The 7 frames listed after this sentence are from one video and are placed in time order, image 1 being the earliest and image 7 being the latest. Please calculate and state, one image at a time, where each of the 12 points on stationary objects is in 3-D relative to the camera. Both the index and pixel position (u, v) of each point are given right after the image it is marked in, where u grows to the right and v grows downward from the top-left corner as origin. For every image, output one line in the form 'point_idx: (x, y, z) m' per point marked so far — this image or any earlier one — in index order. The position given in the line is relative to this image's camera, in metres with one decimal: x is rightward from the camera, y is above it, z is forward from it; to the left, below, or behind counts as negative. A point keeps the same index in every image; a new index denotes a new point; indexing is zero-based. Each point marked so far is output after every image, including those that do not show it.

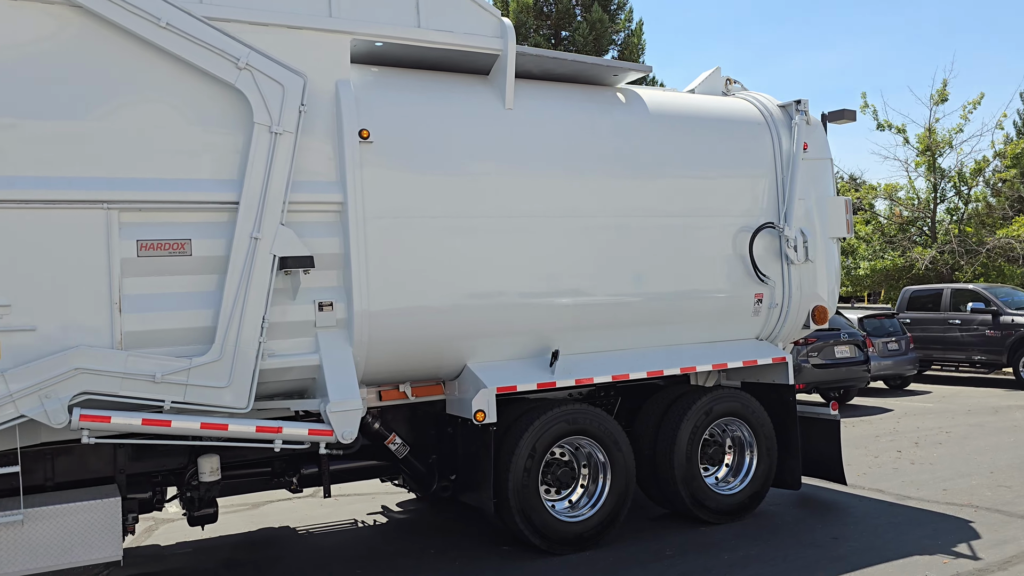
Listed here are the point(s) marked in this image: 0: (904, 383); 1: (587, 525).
0: (+7.1, -1.7, +15.3) m
1: (+0.5, -1.6, +5.7) m
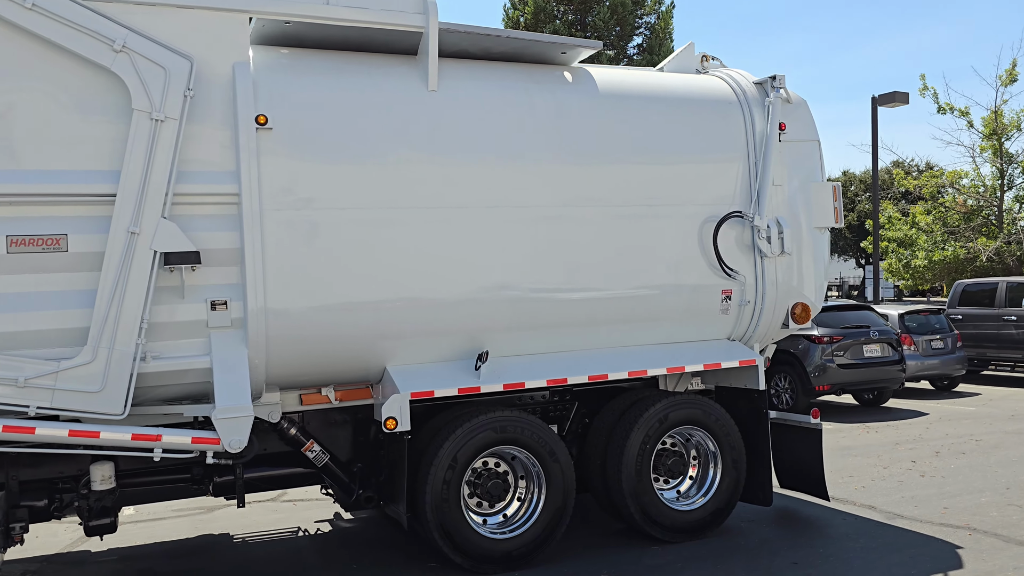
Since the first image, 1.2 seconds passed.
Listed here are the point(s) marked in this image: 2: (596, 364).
0: (+7.4, -1.6, +14.2) m
1: (0.0, -1.6, +5.3) m
2: (+0.6, -0.5, +5.7) m
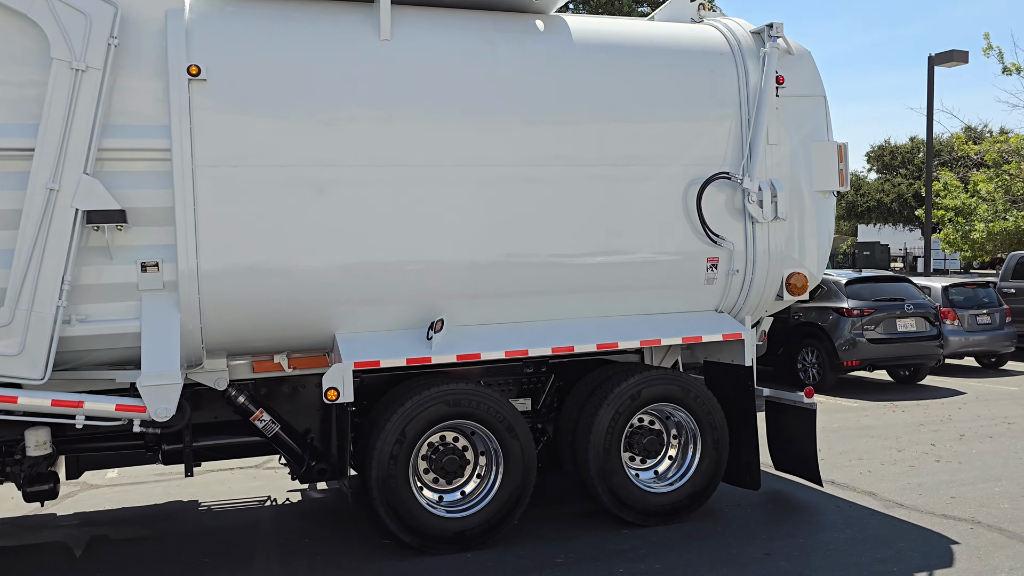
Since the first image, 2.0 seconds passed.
0: (+7.7, -1.2, +13.4) m
1: (-0.3, -1.4, +5.0) m
2: (+0.3, -0.3, +5.4) m
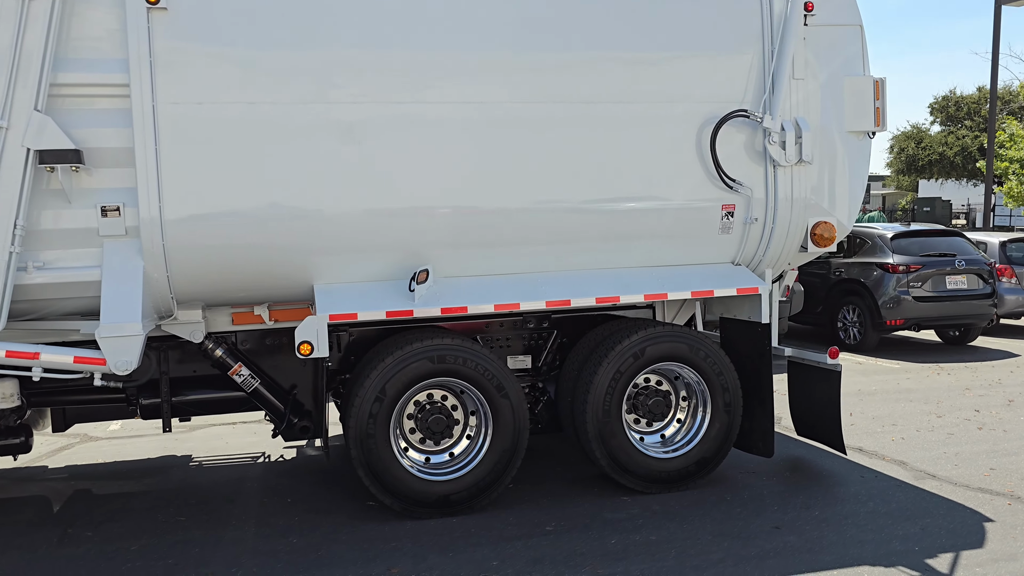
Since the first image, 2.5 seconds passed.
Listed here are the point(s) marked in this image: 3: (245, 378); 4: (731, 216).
0: (+8.1, -0.5, +12.6) m
1: (-0.3, -1.1, +4.7) m
2: (+0.3, 0.0, +5.0) m
3: (-1.5, -0.5, +4.9) m
4: (+1.3, +0.4, +5.2) m
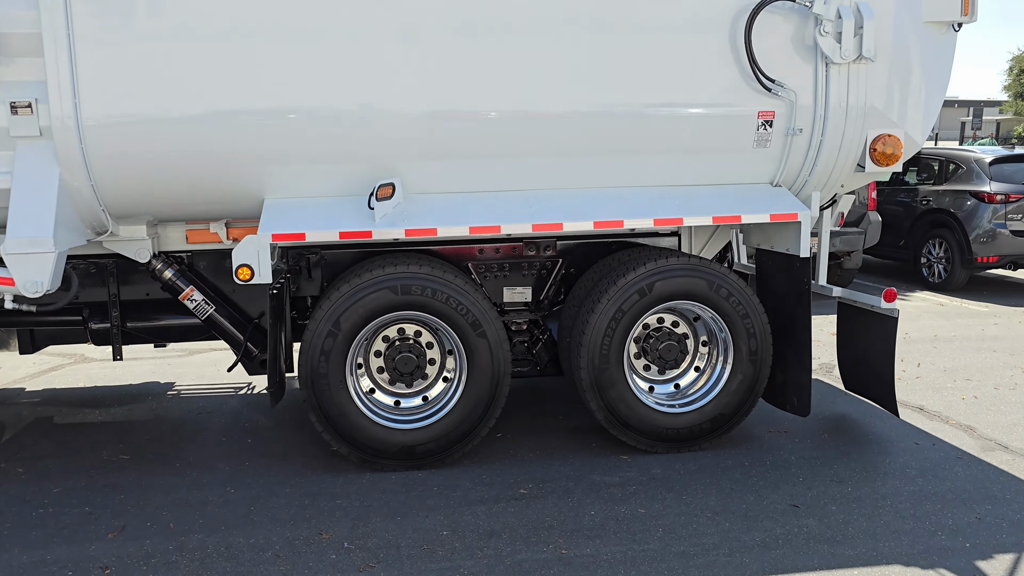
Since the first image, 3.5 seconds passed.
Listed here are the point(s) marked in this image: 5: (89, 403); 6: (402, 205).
0: (+8.8, +0.3, +11.0) m
1: (-0.4, -0.7, +4.1) m
2: (+0.2, +0.4, +4.2) m
3: (-1.6, -0.1, +4.4) m
4: (+1.3, +0.8, +4.3) m
5: (-2.6, -0.7, +5.3) m
6: (-0.5, +0.4, +4.1) m
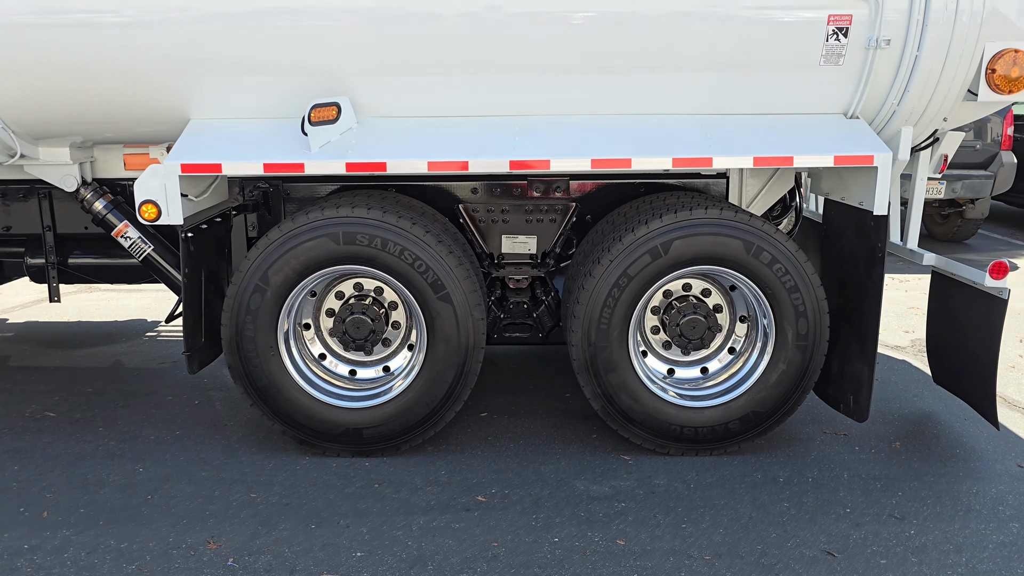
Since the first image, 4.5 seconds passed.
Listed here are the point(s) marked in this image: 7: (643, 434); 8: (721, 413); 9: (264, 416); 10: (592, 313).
0: (+9.6, +0.6, +8.9) m
1: (-0.6, -0.5, +3.3) m
2: (+0.2, +0.6, +3.3) m
3: (-1.7, +0.2, +3.7) m
4: (+1.2, +0.9, +3.2) m
5: (-2.6, -0.3, +4.8) m
6: (-0.6, +0.6, +3.3) m
7: (+0.5, -0.6, +3.4) m
8: (+0.8, -0.5, +3.4) m
9: (-1.0, -0.5, +3.3) m
10: (+0.3, -0.1, +3.3) m
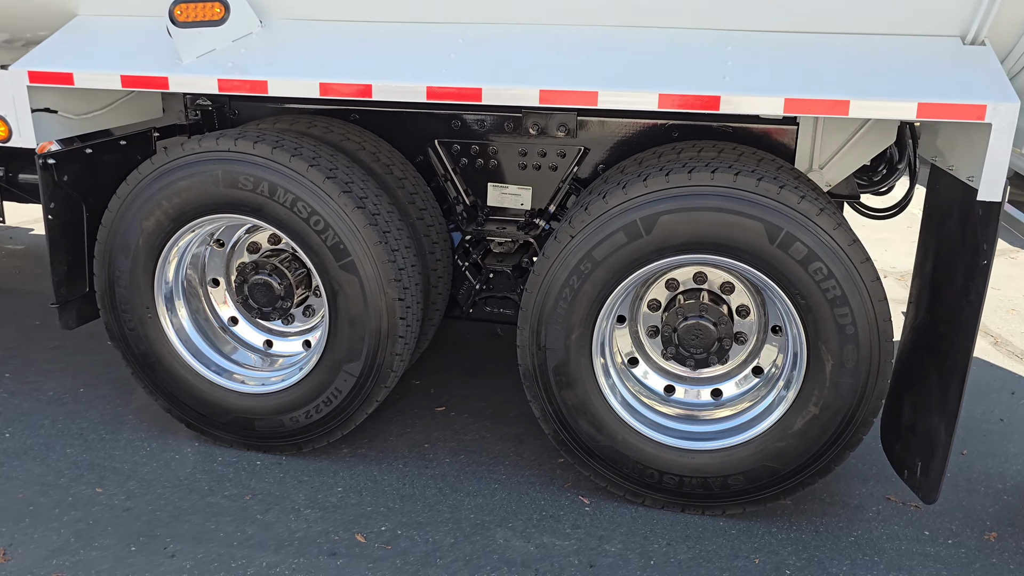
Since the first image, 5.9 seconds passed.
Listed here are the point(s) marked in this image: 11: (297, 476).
0: (+10.3, +0.3, +5.9) m
1: (-0.8, -0.4, +2.6) m
2: (0.0, +0.6, +2.3) m
3: (-1.7, +0.5, +3.2) m
4: (+1.1, +0.9, +2.0) m
5: (-2.4, +0.1, +4.5) m
6: (-0.7, +0.7, +2.5) m
7: (+0.3, -0.5, +2.5) m
8: (+0.6, -0.5, +2.4) m
9: (-1.2, -0.3, +2.7) m
10: (+0.1, 0.0, +2.4) m
11: (-0.6, -0.6, +2.6) m
